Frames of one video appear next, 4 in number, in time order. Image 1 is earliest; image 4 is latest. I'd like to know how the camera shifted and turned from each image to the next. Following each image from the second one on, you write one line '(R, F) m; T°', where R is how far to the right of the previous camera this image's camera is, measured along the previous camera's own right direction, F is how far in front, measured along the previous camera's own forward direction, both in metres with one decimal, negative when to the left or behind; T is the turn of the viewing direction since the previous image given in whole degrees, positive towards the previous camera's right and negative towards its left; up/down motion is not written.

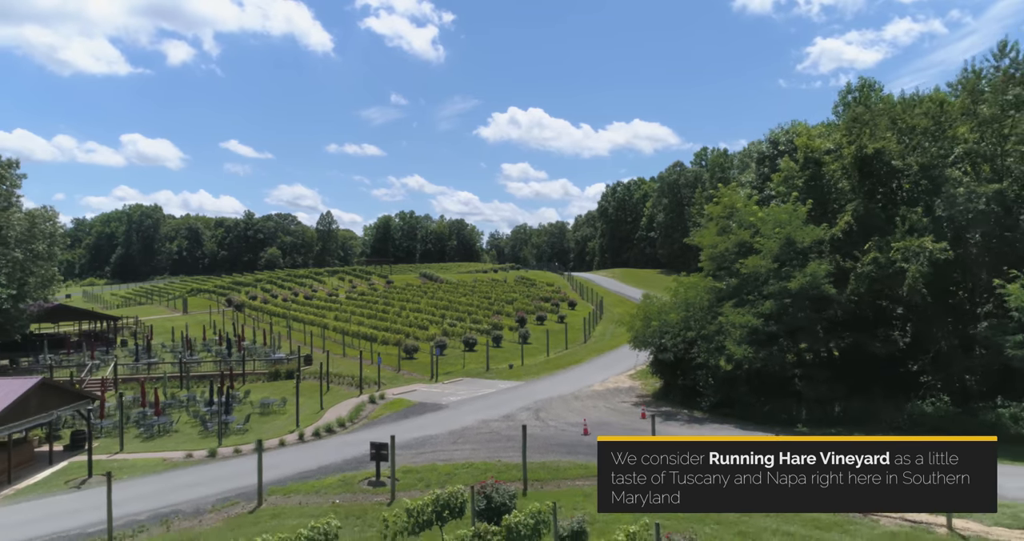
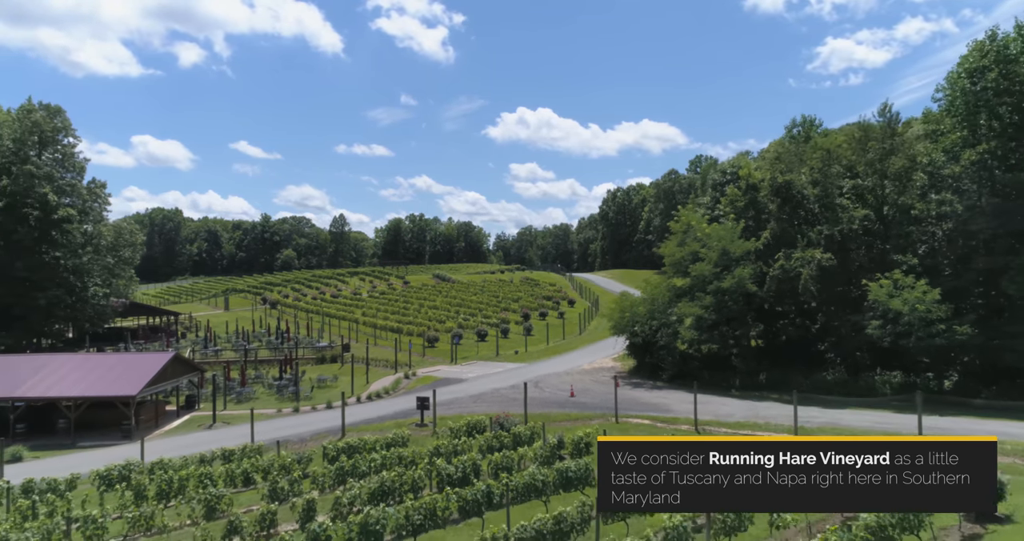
(+0.1, -7.6) m; -1°
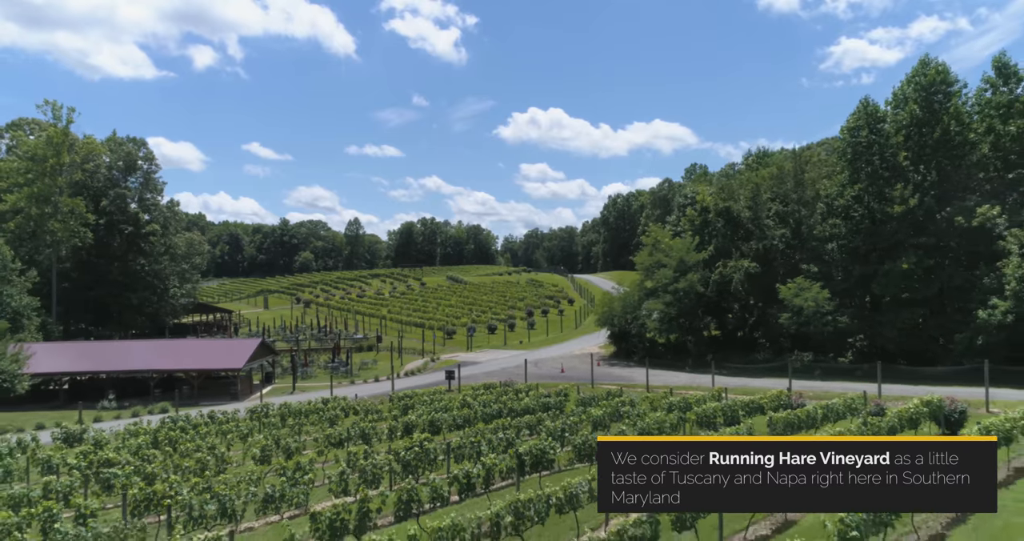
(+0.4, -9.1) m; -1°
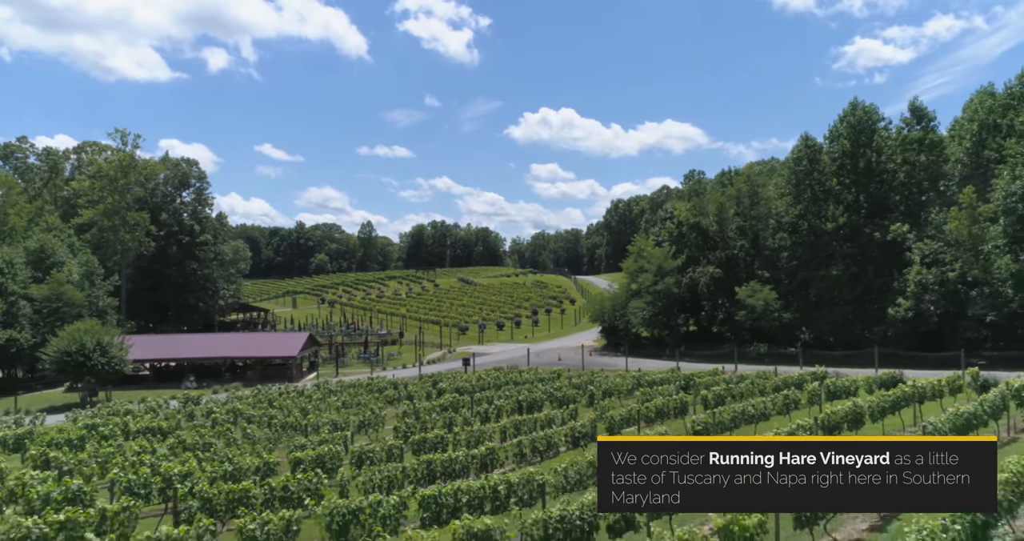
(+0.3, -7.5) m; -1°
